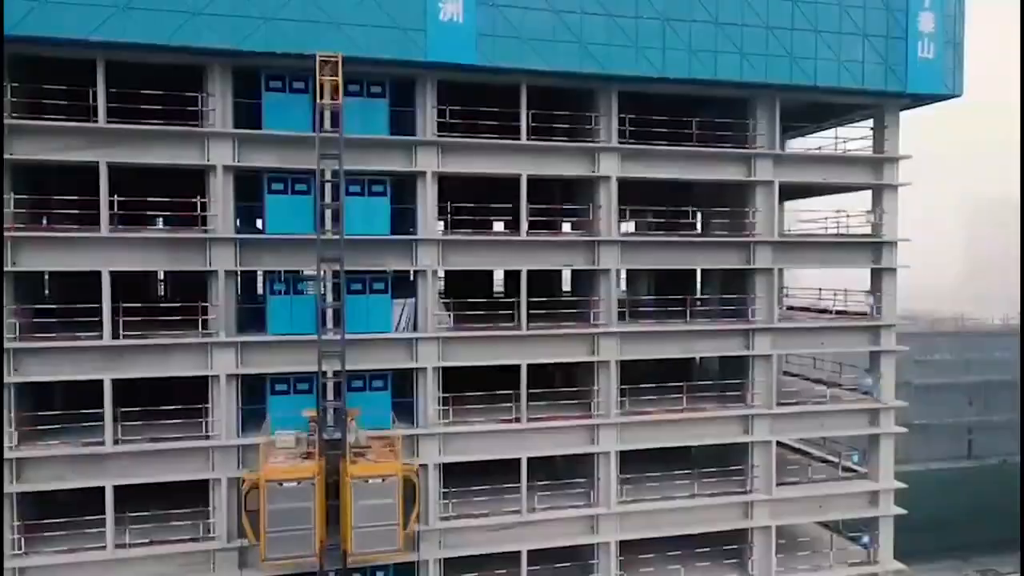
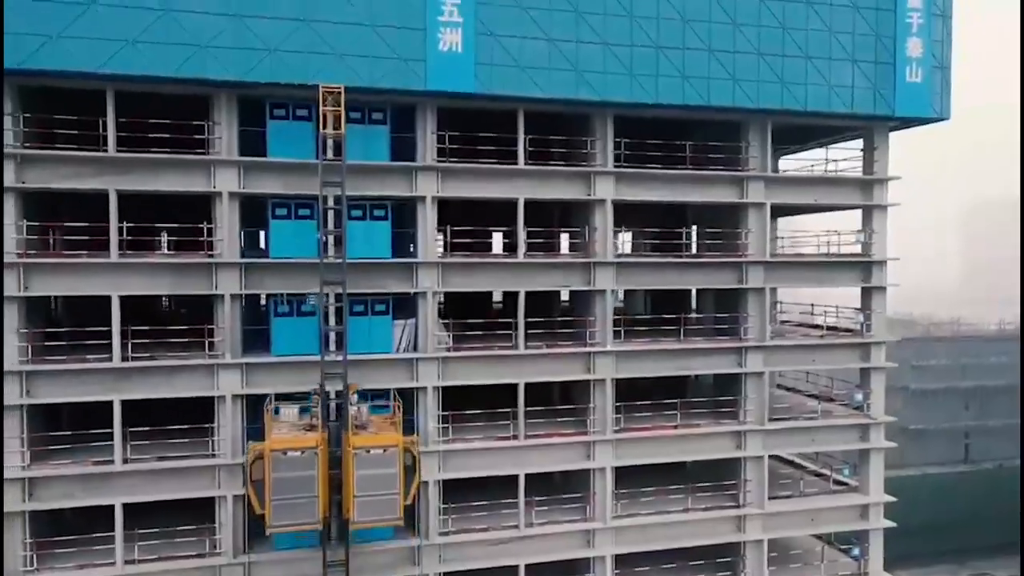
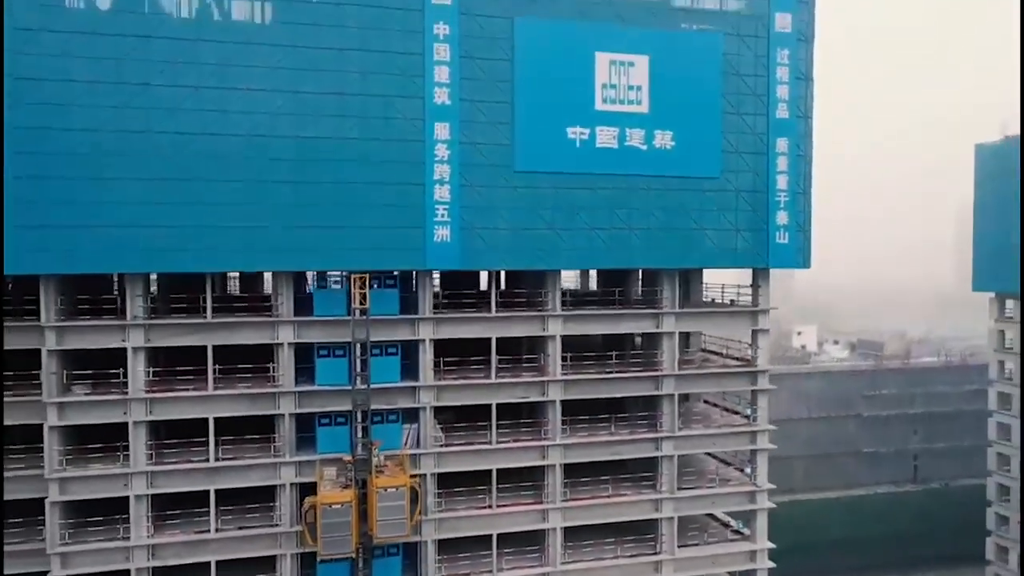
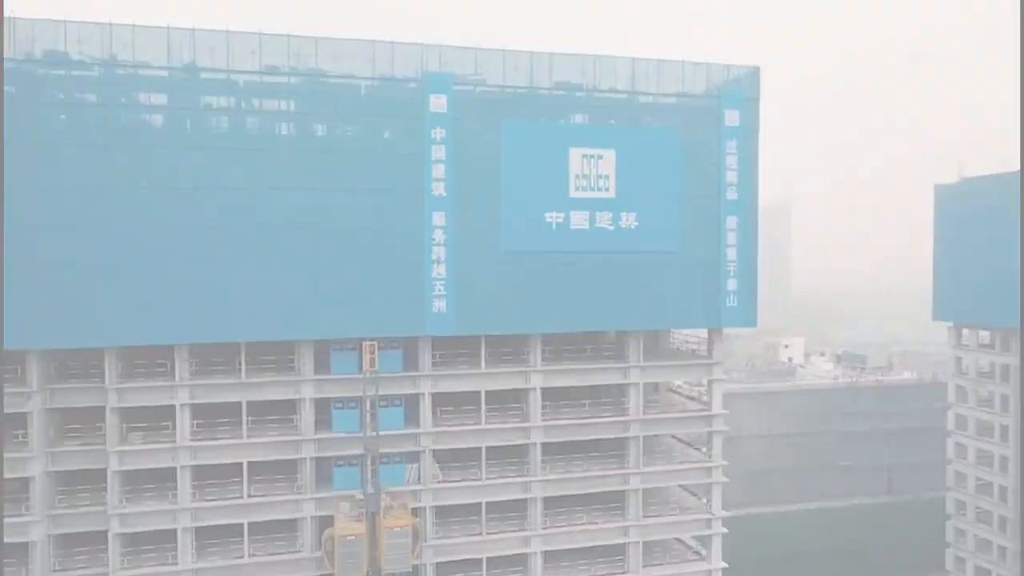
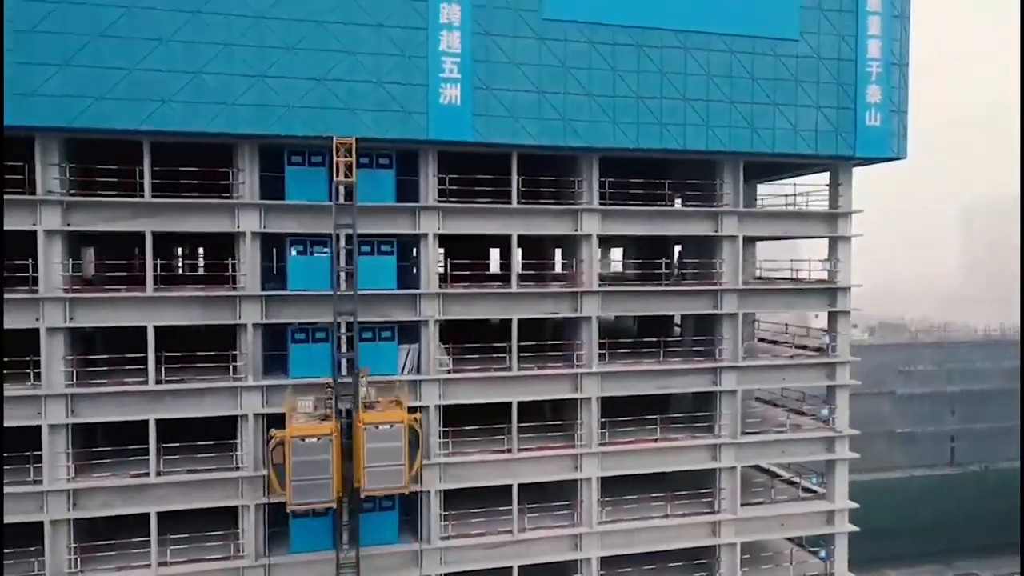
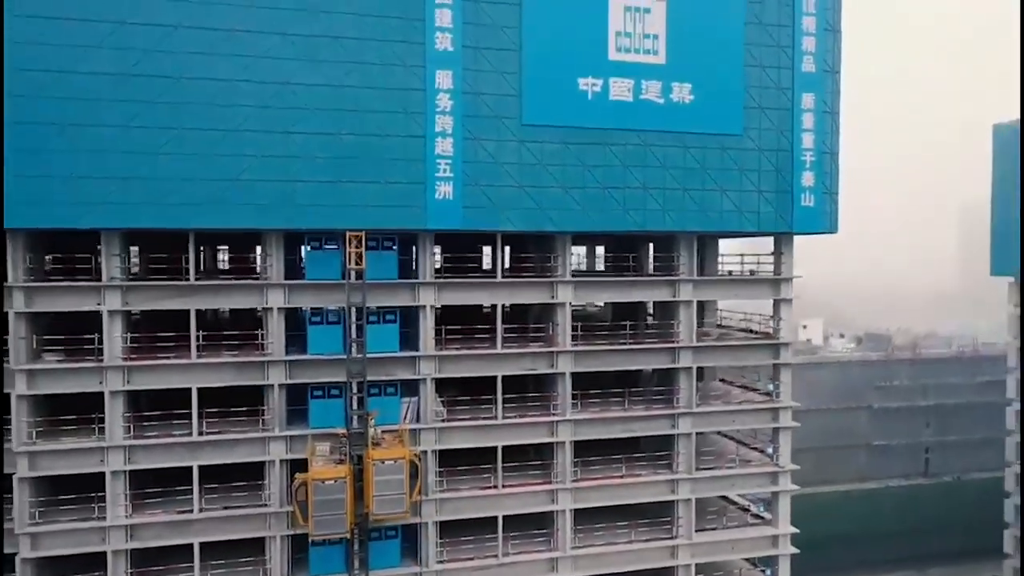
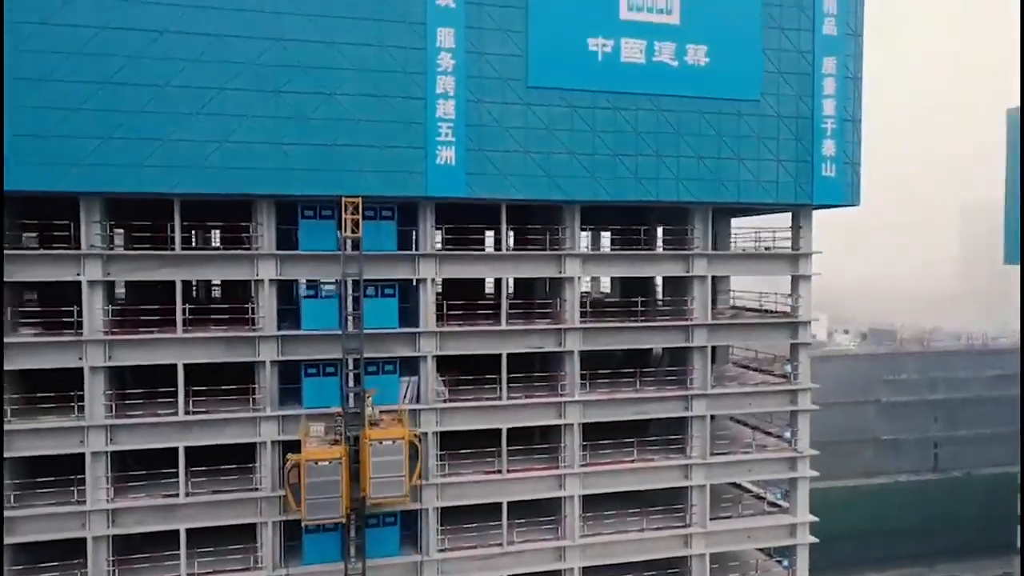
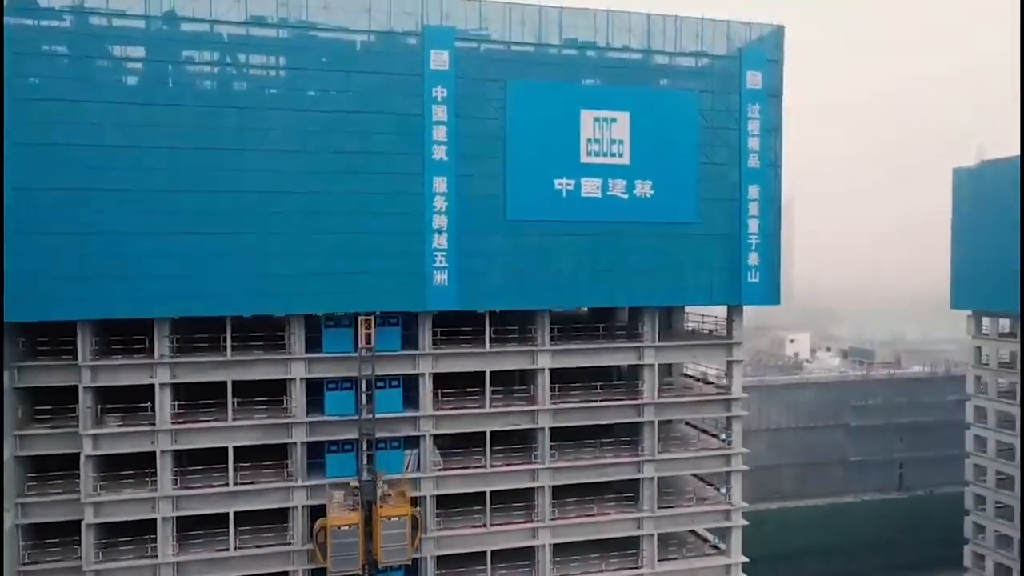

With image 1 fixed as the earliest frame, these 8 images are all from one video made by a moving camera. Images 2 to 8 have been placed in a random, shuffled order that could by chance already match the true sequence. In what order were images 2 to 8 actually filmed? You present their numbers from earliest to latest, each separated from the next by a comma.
2, 5, 7, 6, 3, 8, 4
